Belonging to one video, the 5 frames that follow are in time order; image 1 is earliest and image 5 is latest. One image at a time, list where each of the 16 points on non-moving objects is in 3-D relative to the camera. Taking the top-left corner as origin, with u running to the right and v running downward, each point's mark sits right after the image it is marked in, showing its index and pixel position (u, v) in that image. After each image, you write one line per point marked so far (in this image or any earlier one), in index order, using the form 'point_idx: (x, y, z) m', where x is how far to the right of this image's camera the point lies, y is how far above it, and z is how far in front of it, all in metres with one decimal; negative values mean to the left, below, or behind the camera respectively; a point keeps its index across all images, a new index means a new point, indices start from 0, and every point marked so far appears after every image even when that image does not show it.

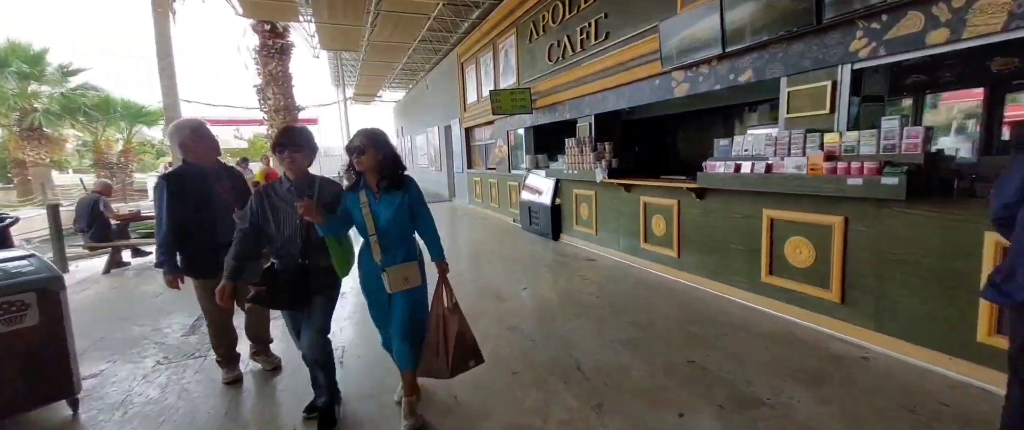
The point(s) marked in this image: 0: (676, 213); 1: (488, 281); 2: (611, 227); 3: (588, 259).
0: (+1.4, 0.0, +3.7) m
1: (-0.2, -0.7, +4.1) m
2: (+1.1, -0.1, +4.7) m
3: (+0.8, -0.5, +4.6) m
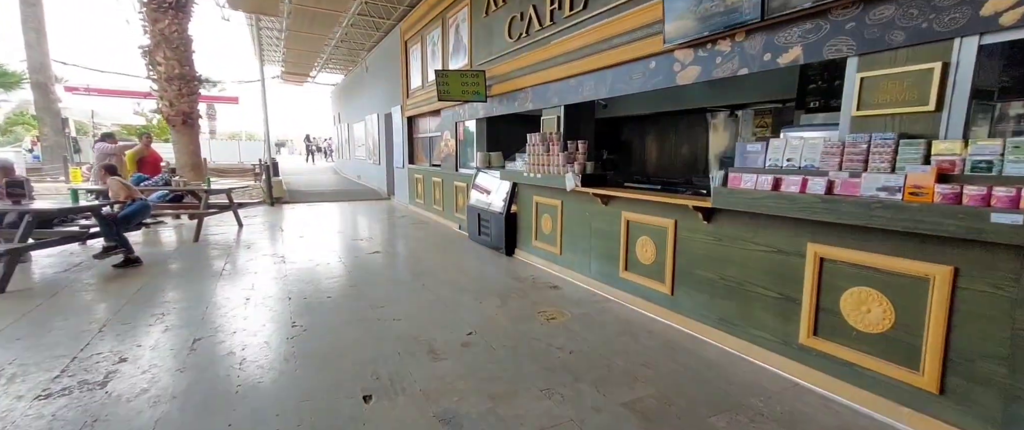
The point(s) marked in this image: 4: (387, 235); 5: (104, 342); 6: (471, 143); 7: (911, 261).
0: (+1.1, -0.1, +2.8) m
1: (-0.7, -0.8, +3.0) m
2: (+0.6, -0.3, +3.7) m
3: (+0.3, -0.6, +3.7) m
4: (-2.0, -0.3, +6.6) m
5: (-2.5, -0.8, +2.6) m
6: (-0.6, +1.1, +6.2) m
7: (+1.6, -0.2, +1.7) m
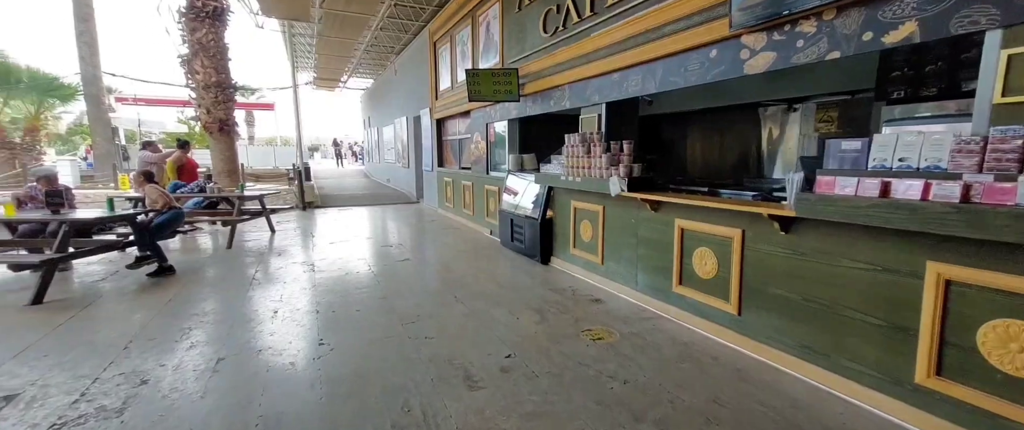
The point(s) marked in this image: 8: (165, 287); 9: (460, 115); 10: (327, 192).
0: (+1.3, -0.2, +2.4) m
1: (-0.4, -0.8, +2.8) m
2: (+1.0, -0.3, +3.4) m
3: (+0.7, -0.7, +3.4) m
4: (-1.5, -0.4, +6.4) m
5: (-2.3, -0.9, +2.5) m
6: (-0.1, +1.0, +5.9) m
7: (+1.8, -0.2, +1.3) m
8: (-3.5, -0.7, +4.1) m
9: (-1.0, +1.9, +7.7) m
10: (-5.4, +0.7, +12.1) m
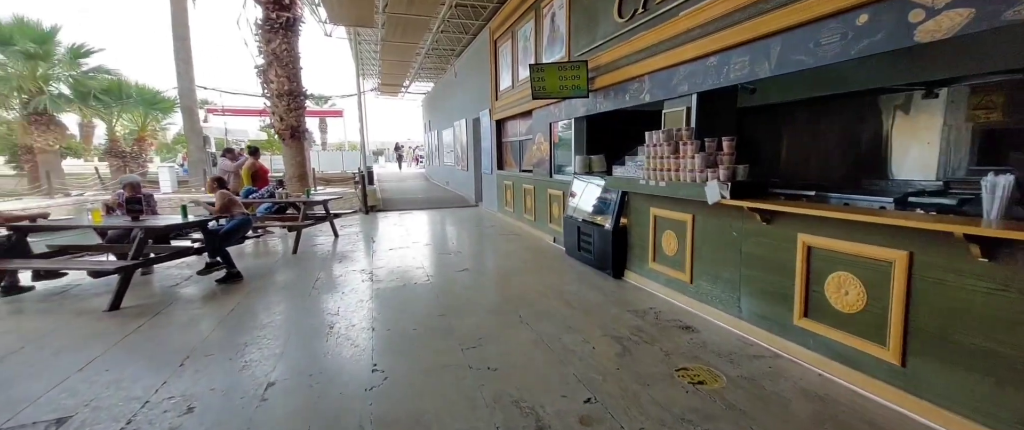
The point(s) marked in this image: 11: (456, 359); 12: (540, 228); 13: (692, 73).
0: (+1.7, -0.3, +1.8) m
1: (+0.1, -0.9, +2.4) m
2: (+1.5, -0.4, +2.8) m
3: (+1.2, -0.8, +2.8) m
4: (-0.5, -0.5, +6.2) m
5: (-1.9, -0.9, +2.3) m
6: (+0.7, +0.9, +5.5) m
7: (+2.0, -0.3, +0.6) m
8: (-2.8, -0.8, +4.2) m
9: (+0.2, +1.8, +7.3) m
10: (-3.6, +0.6, +12.3) m
11: (-0.3, -0.9, +2.5) m
12: (+0.4, -0.2, +6.4) m
13: (+1.3, +1.1, +3.1) m
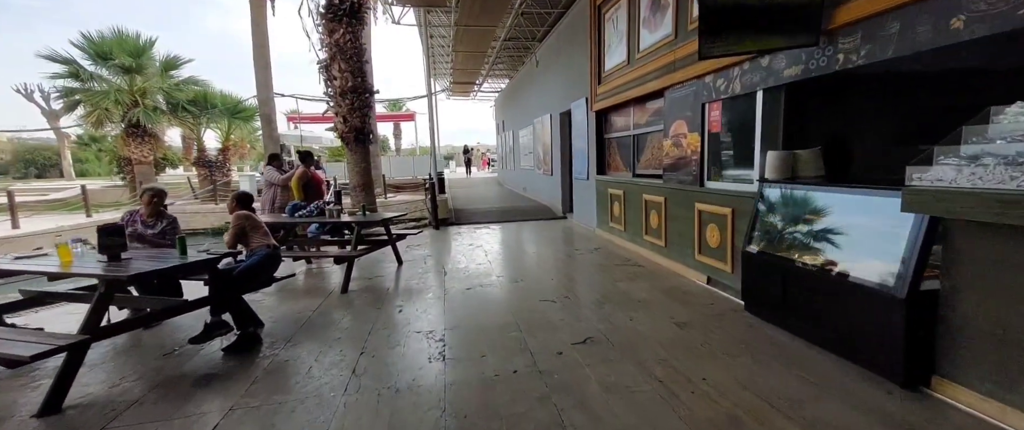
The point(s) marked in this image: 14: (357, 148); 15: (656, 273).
0: (+2.3, -0.5, -0.3) m
1: (+0.7, -1.1, +0.5) m
2: (+2.2, -0.7, +0.7) m
3: (+1.9, -1.0, +0.8) m
4: (+0.8, -0.7, +4.3) m
5: (-1.2, -1.2, +0.8) m
6: (+1.9, +0.7, +3.5) m
7: (+2.4, -0.5, -1.5) m
8: (-1.8, -1.0, +2.7) m
9: (+1.7, +1.5, +5.4) m
10: (-1.3, +0.3, +10.9) m
11: (+0.4, -1.1, +0.7) m
12: (+1.8, -0.5, +4.4) m
13: (+2.1, +0.8, +1.0) m
14: (-3.1, +1.3, +8.3) m
15: (+1.6, -0.6, +4.4) m
